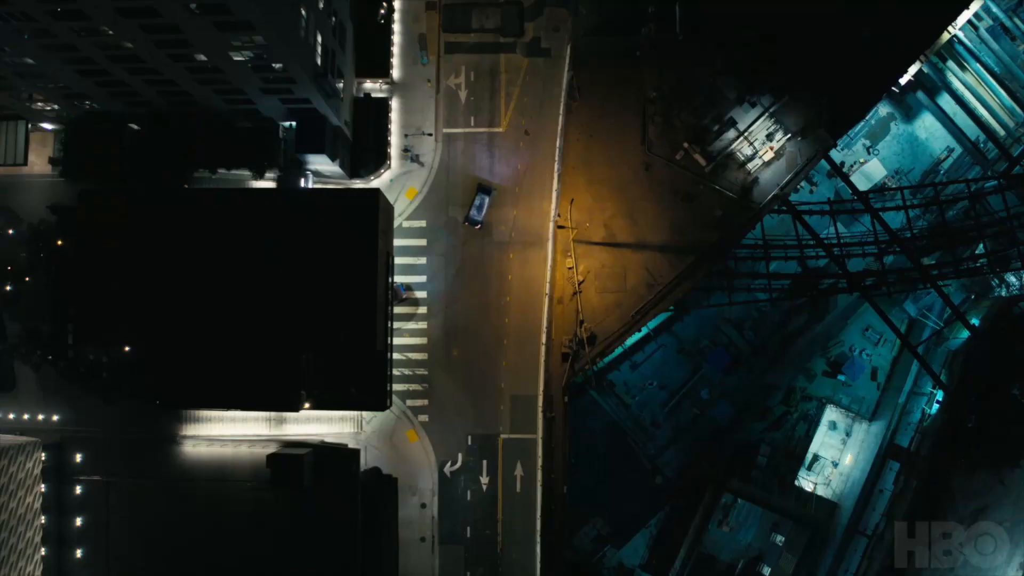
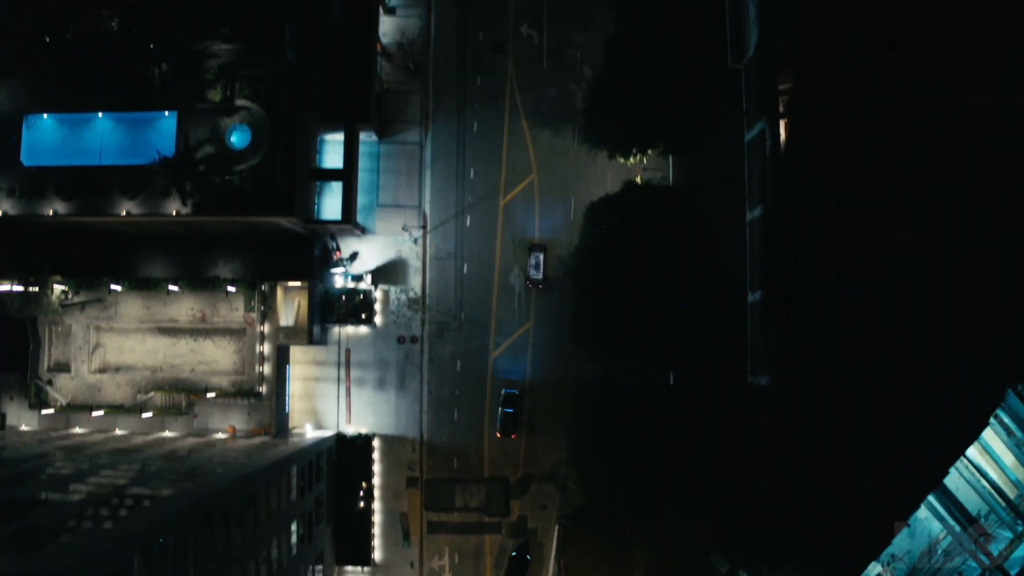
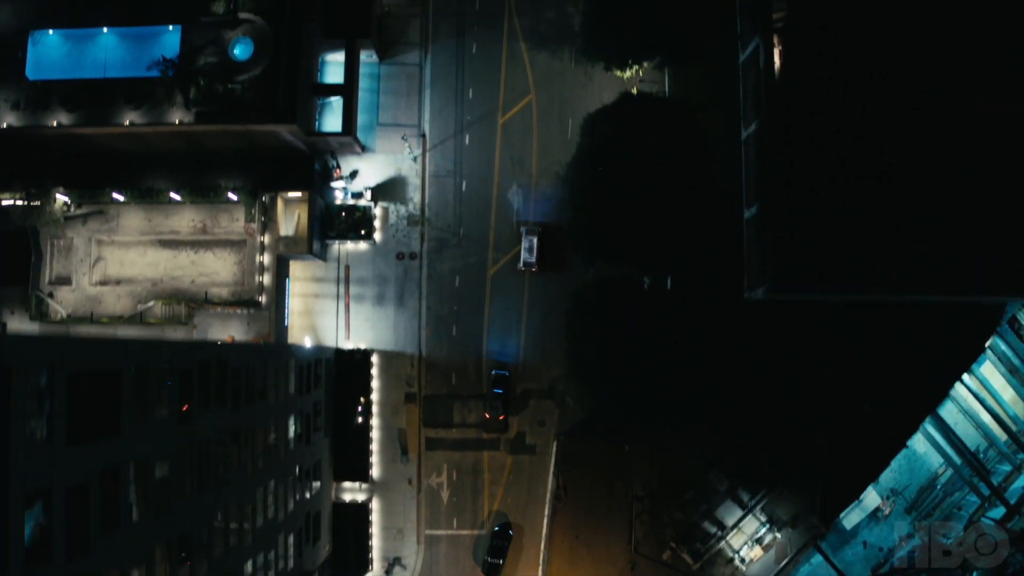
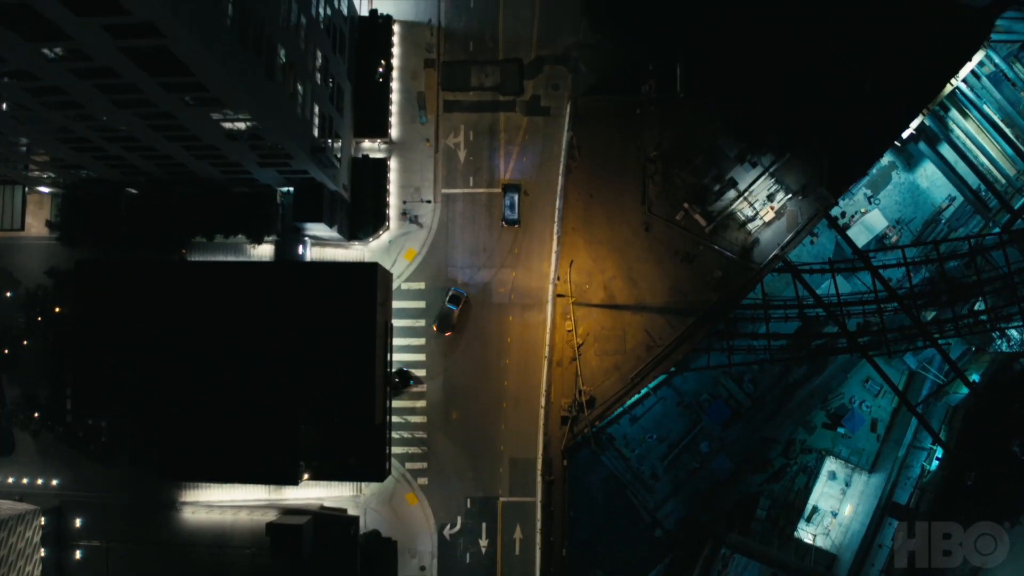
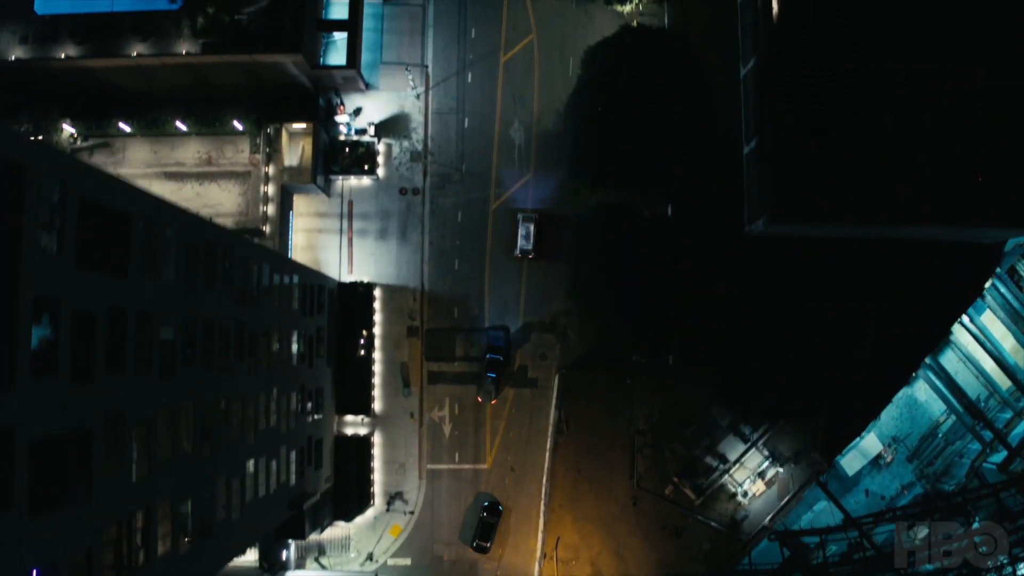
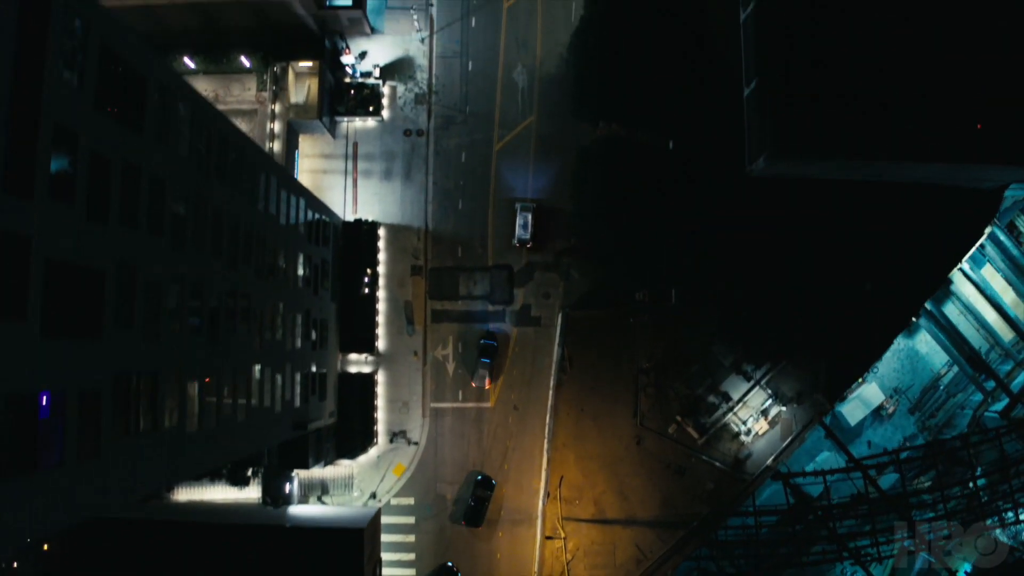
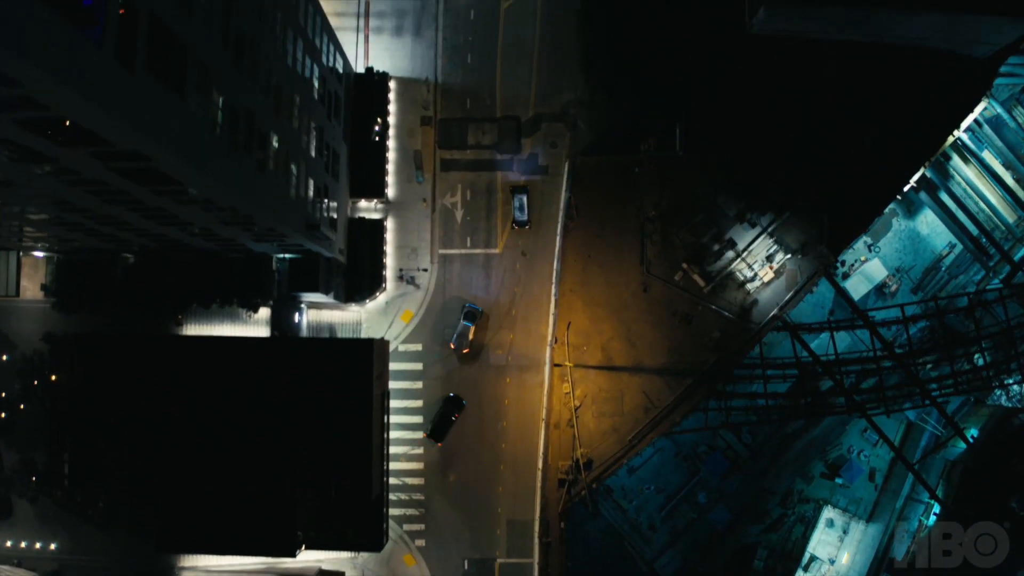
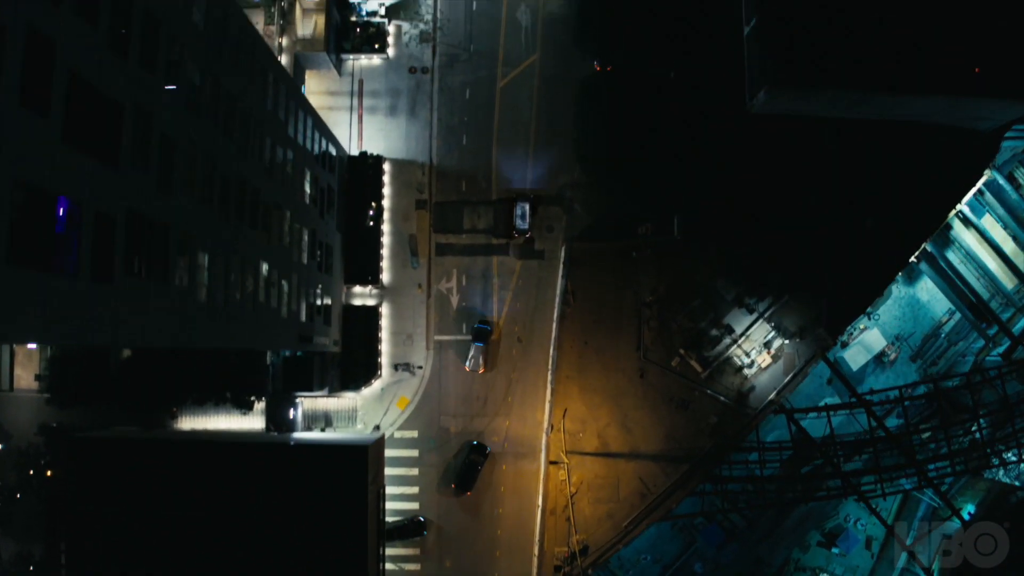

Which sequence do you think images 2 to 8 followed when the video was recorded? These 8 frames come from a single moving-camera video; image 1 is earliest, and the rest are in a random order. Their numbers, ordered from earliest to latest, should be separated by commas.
4, 7, 8, 6, 5, 3, 2
